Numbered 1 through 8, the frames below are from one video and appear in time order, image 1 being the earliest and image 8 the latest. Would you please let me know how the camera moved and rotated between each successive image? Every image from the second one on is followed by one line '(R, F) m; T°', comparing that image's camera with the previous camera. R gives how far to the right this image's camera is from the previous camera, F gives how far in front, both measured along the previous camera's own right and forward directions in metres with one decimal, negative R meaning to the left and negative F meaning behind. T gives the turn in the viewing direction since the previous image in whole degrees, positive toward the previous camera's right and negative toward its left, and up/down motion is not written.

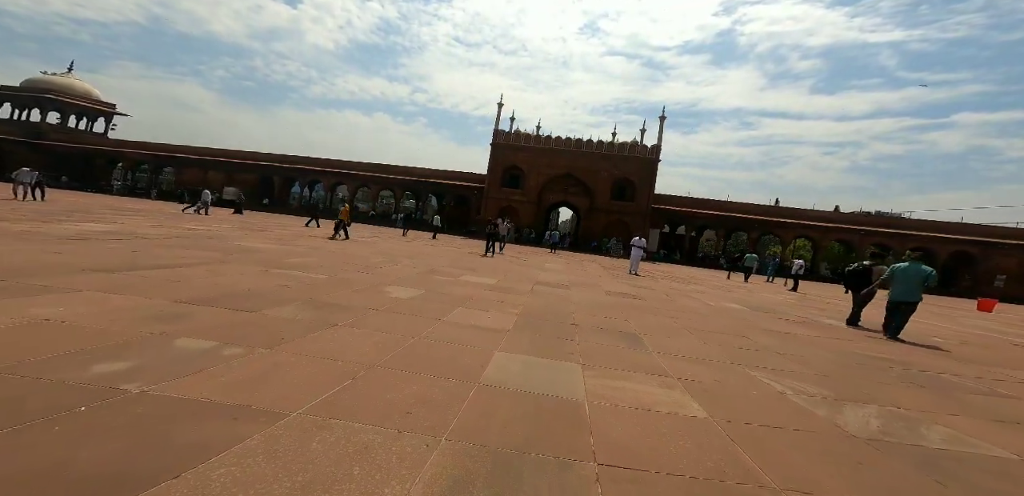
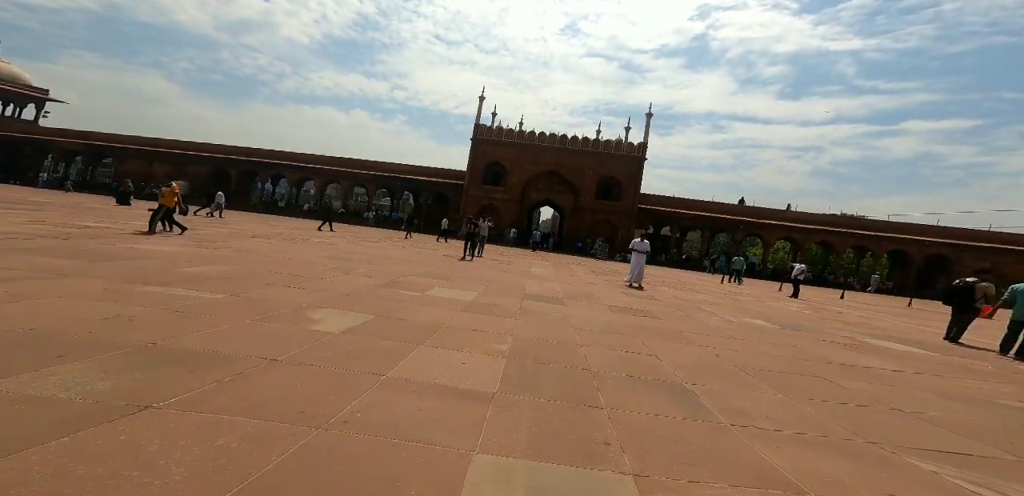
(-0.1, +1.6) m; +3°
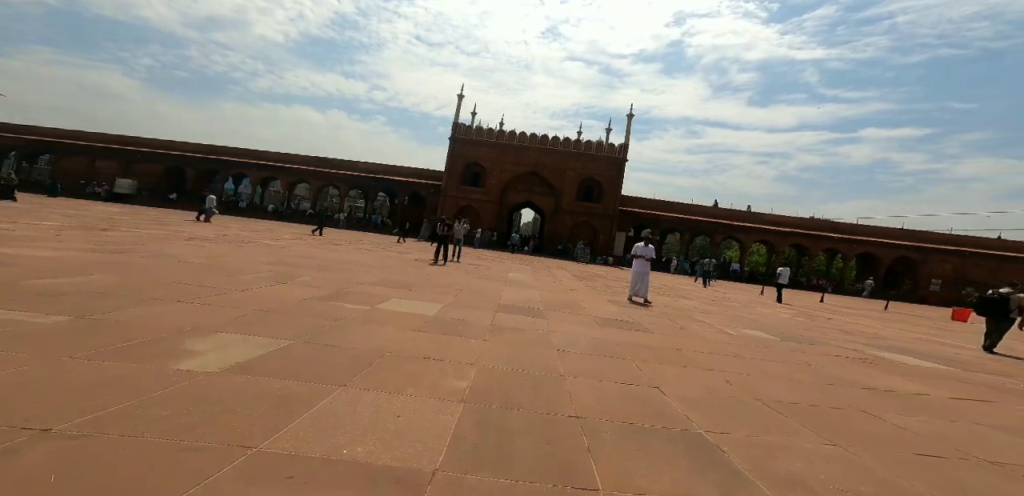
(+0.1, +0.9) m; +3°
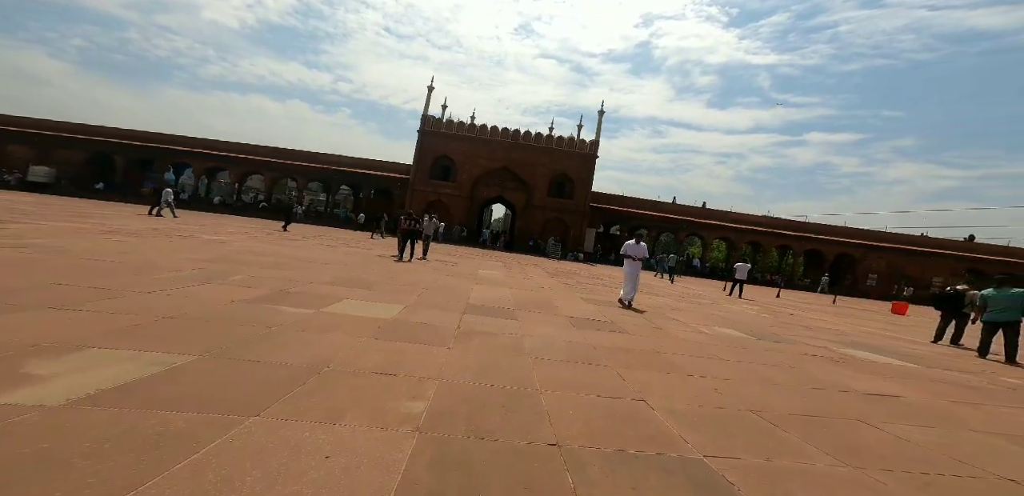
(0.0, +0.5) m; +4°
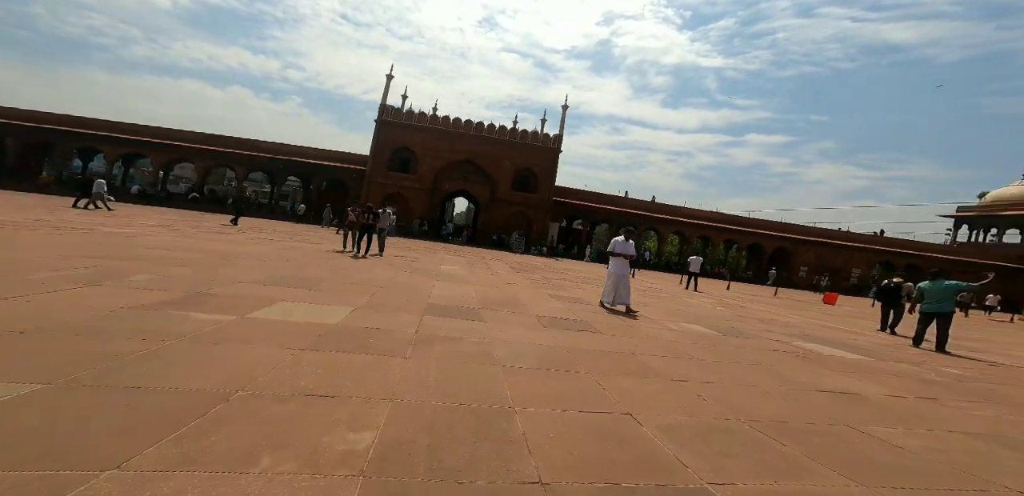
(0.0, +0.4) m; +5°
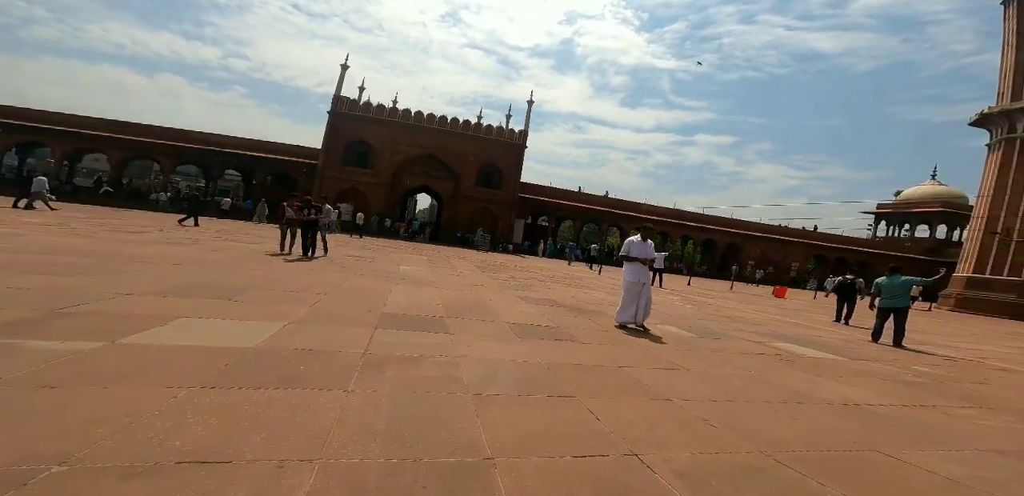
(0.0, +0.6) m; +5°
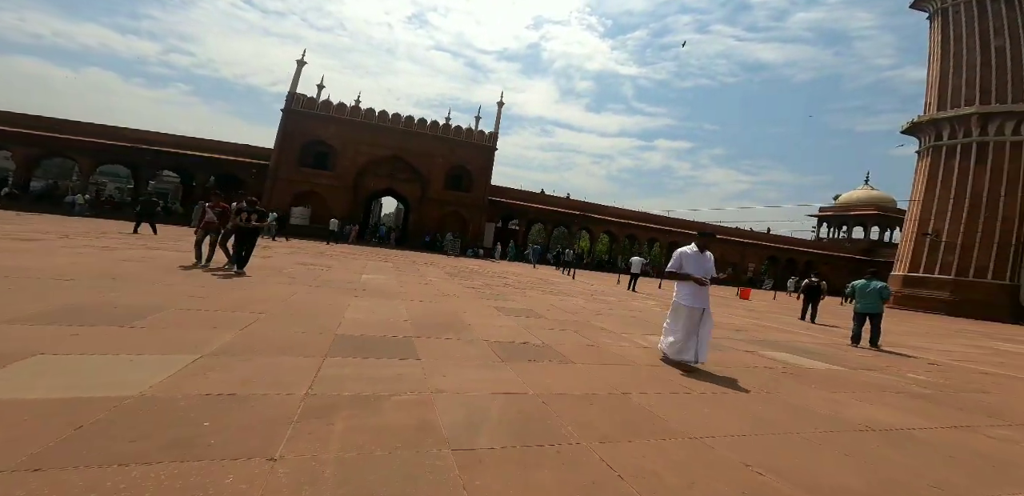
(-0.1, +0.7) m; +4°
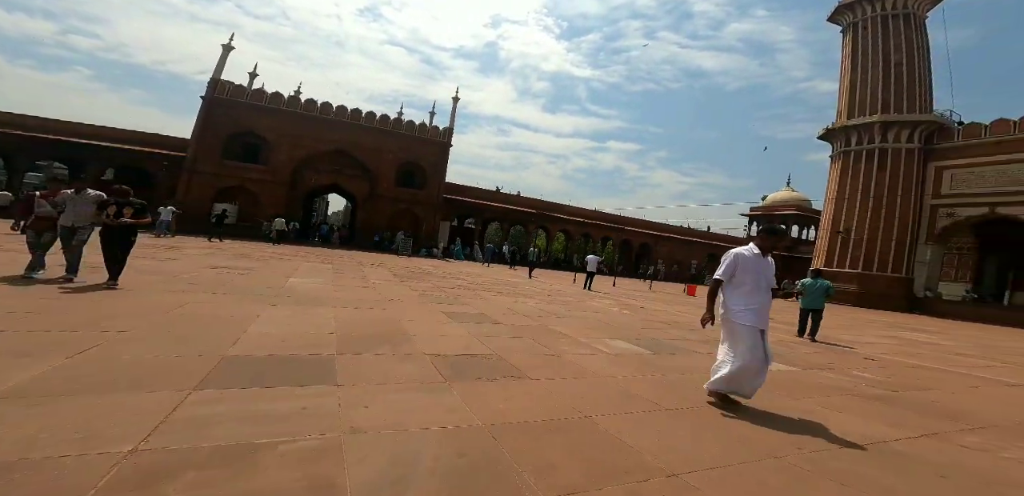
(+0.1, +0.5) m; +6°
